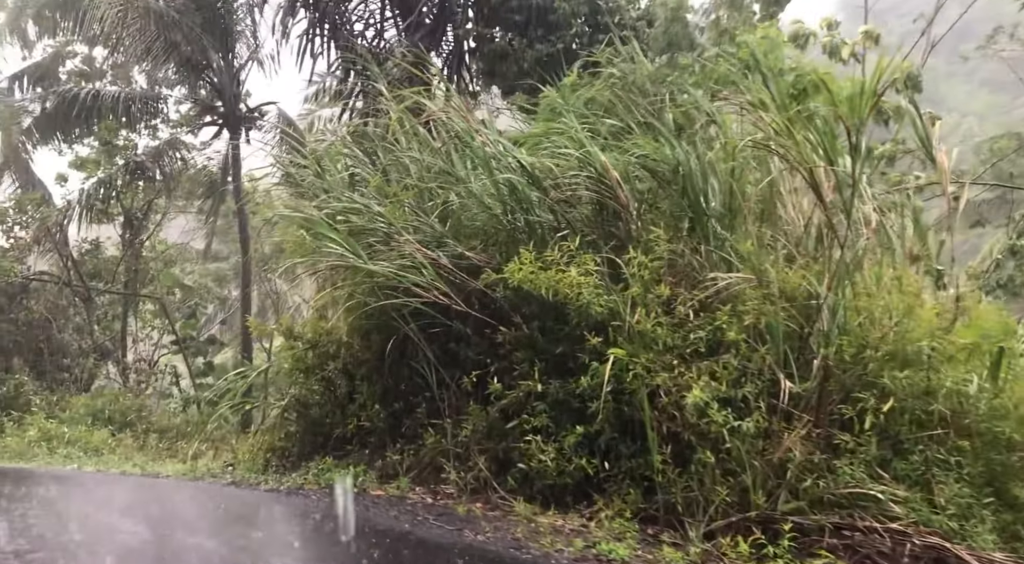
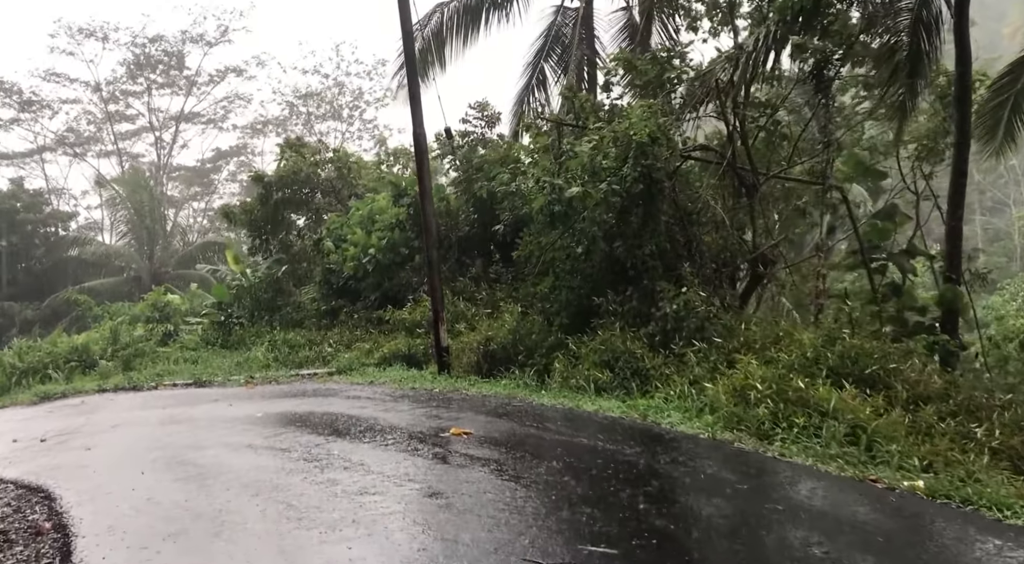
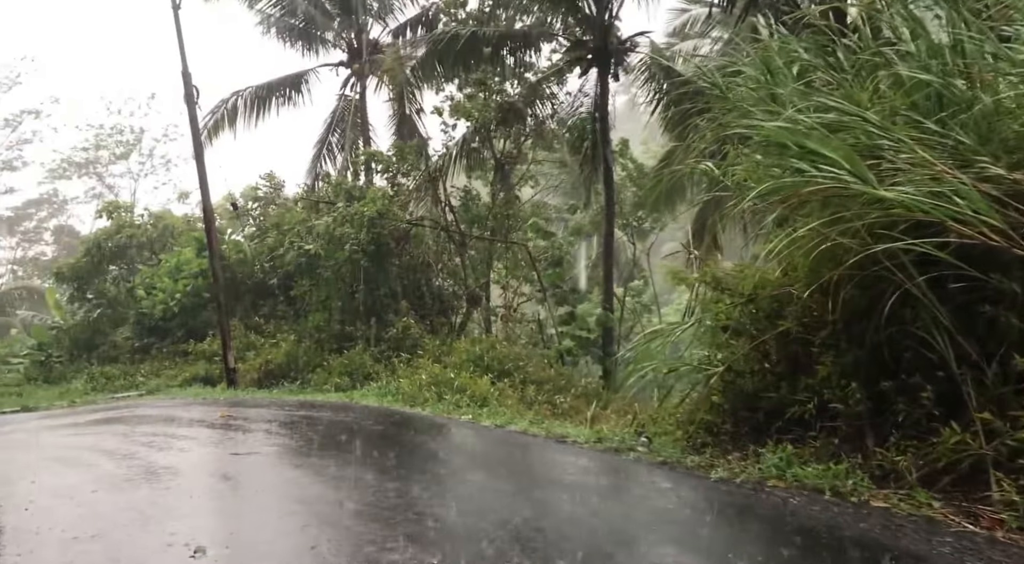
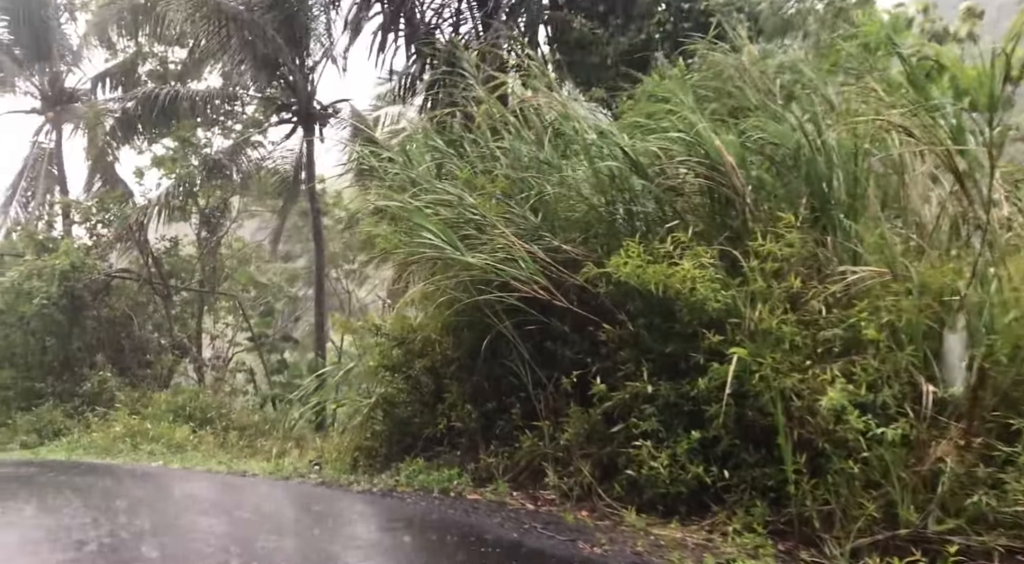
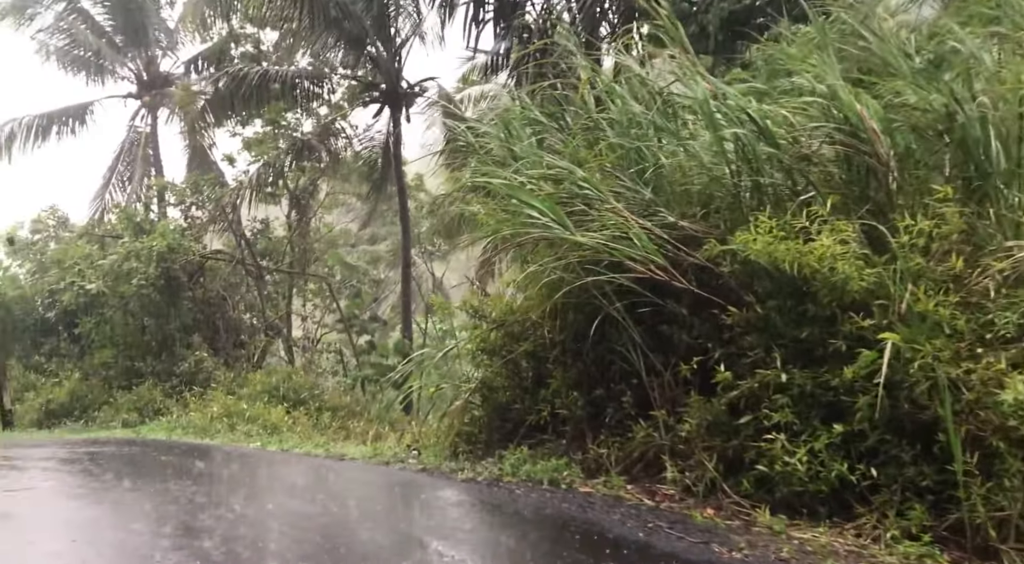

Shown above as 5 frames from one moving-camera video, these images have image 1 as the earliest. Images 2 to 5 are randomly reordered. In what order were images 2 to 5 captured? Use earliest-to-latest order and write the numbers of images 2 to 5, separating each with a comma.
4, 5, 3, 2
